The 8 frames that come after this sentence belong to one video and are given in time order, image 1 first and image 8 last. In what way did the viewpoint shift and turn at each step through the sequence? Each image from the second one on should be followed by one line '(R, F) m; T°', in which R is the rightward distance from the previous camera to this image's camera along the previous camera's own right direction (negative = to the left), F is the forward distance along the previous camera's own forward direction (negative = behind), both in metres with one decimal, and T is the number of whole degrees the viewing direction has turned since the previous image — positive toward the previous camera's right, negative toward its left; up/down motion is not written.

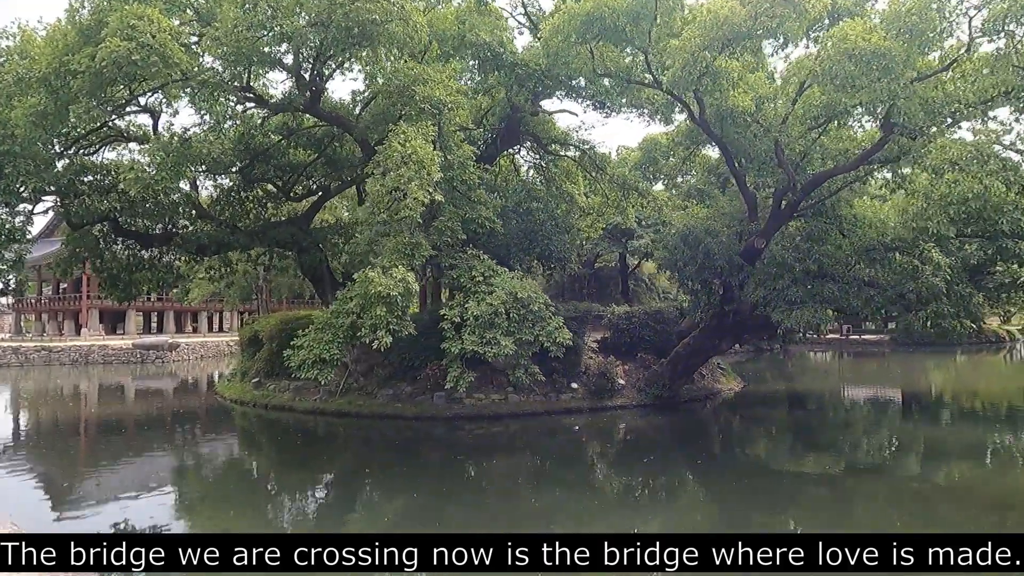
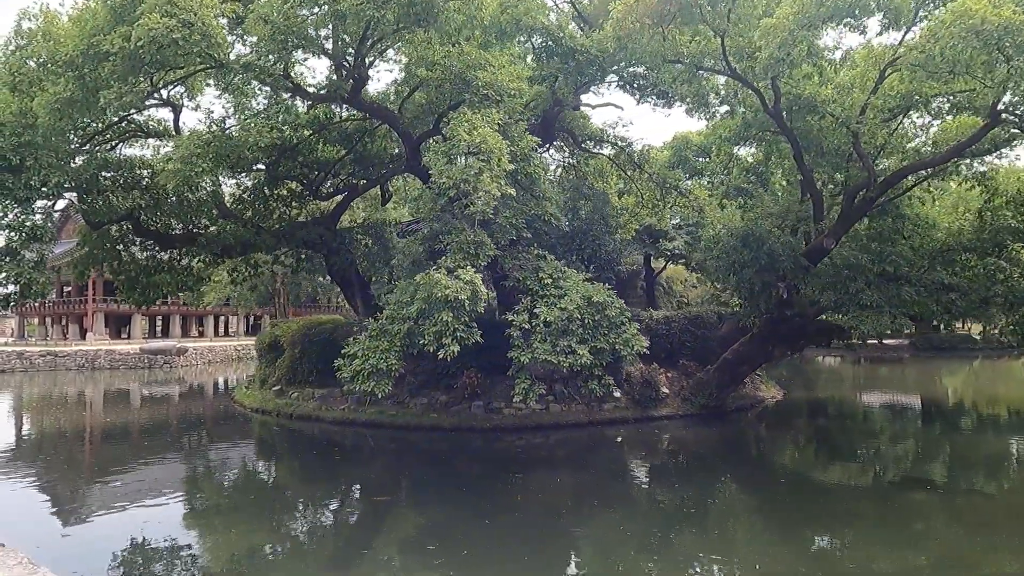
(-0.9, +0.8) m; 0°
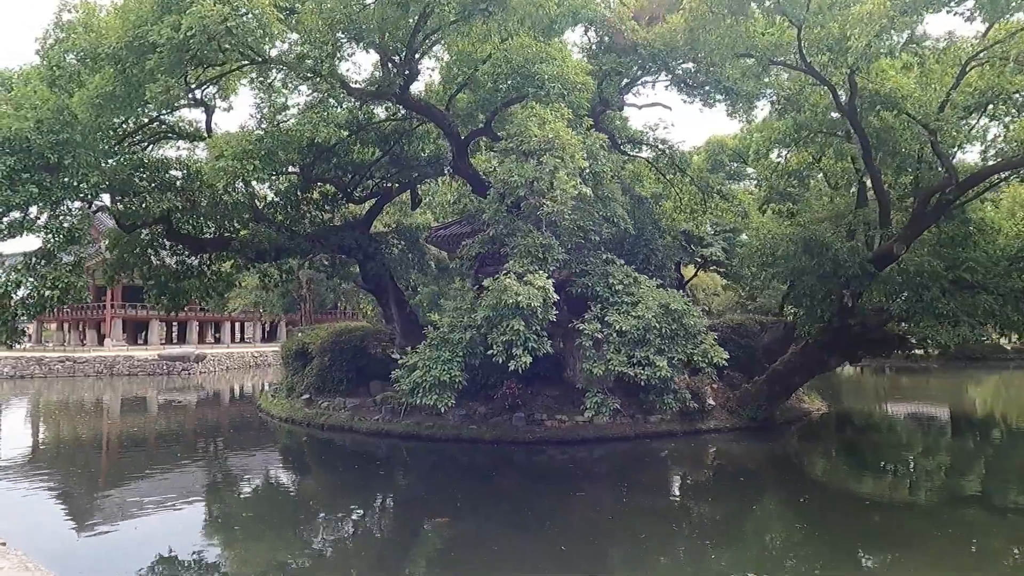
(-0.7, +0.5) m; -1°
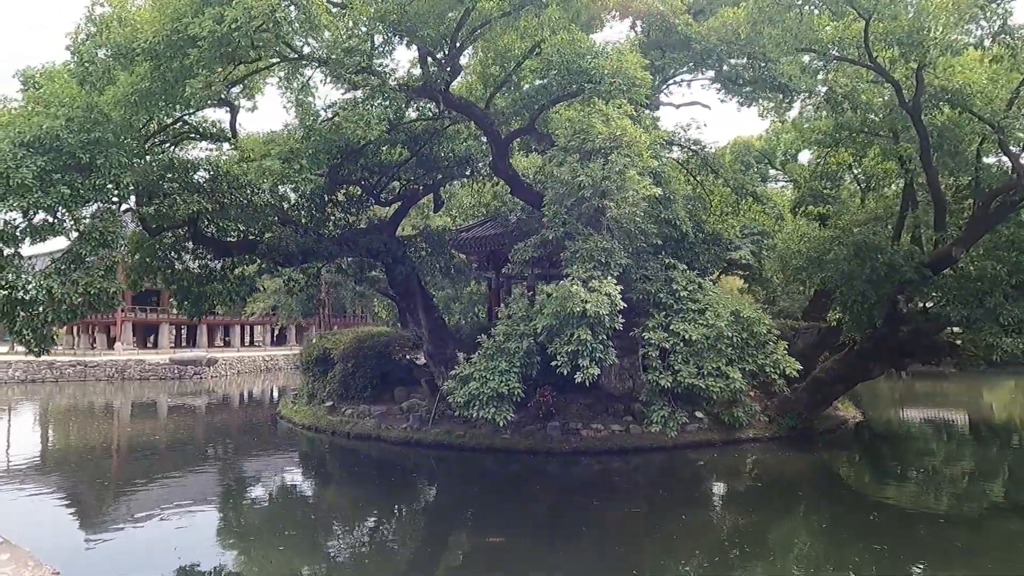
(-0.6, +0.4) m; 0°
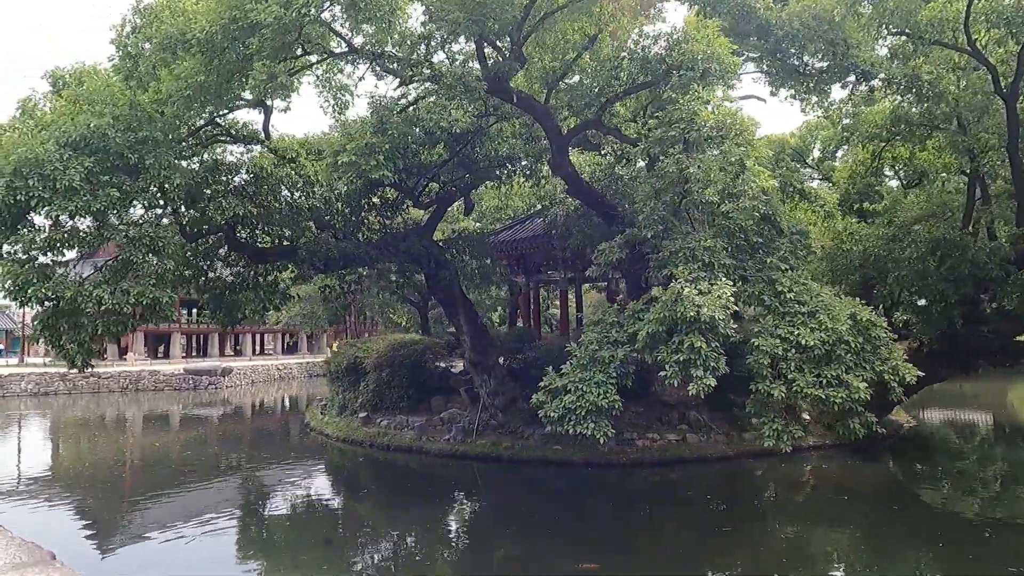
(-0.9, +0.6) m; 0°
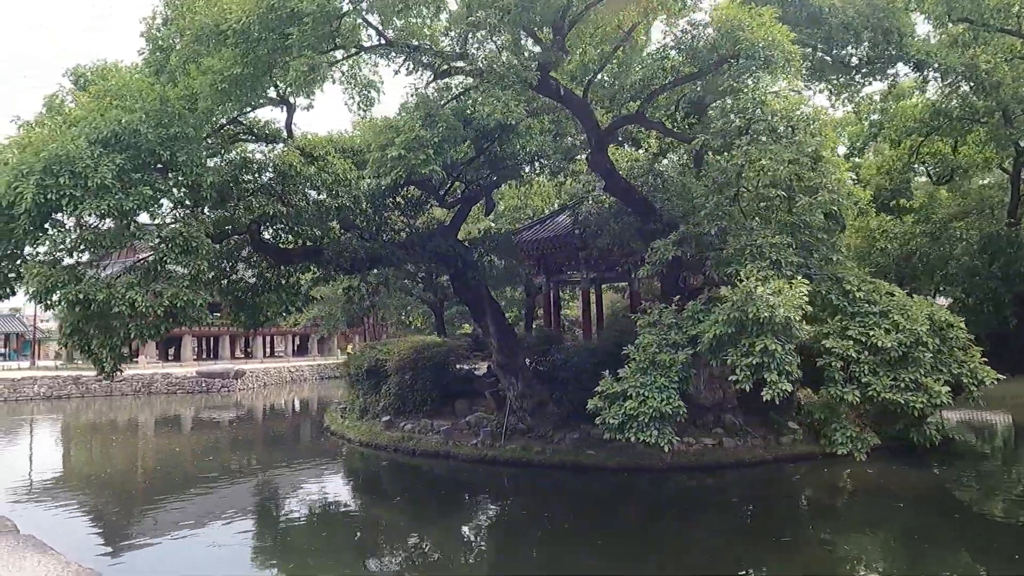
(-0.5, +0.3) m; 0°
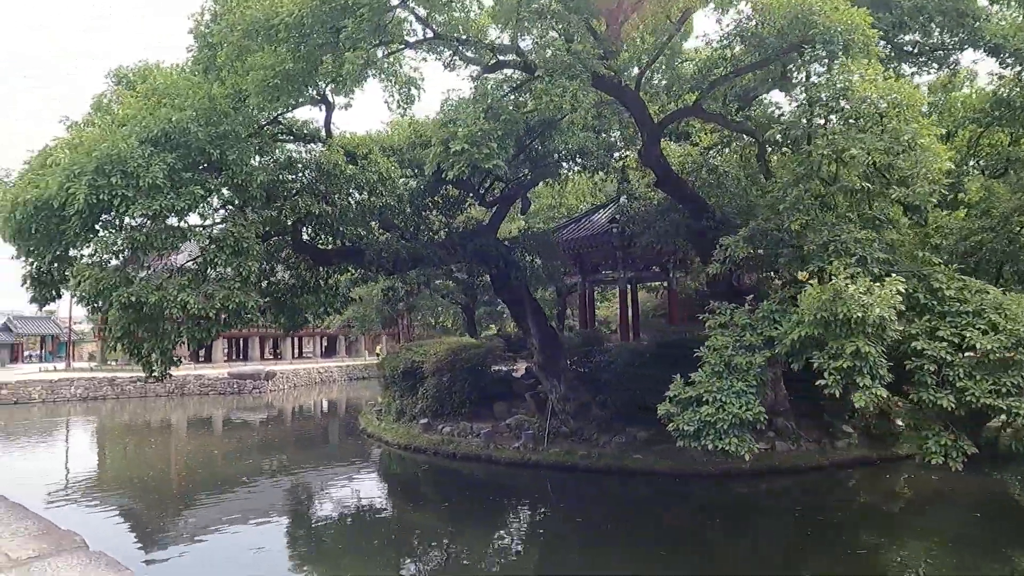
(-0.4, +0.3) m; -2°
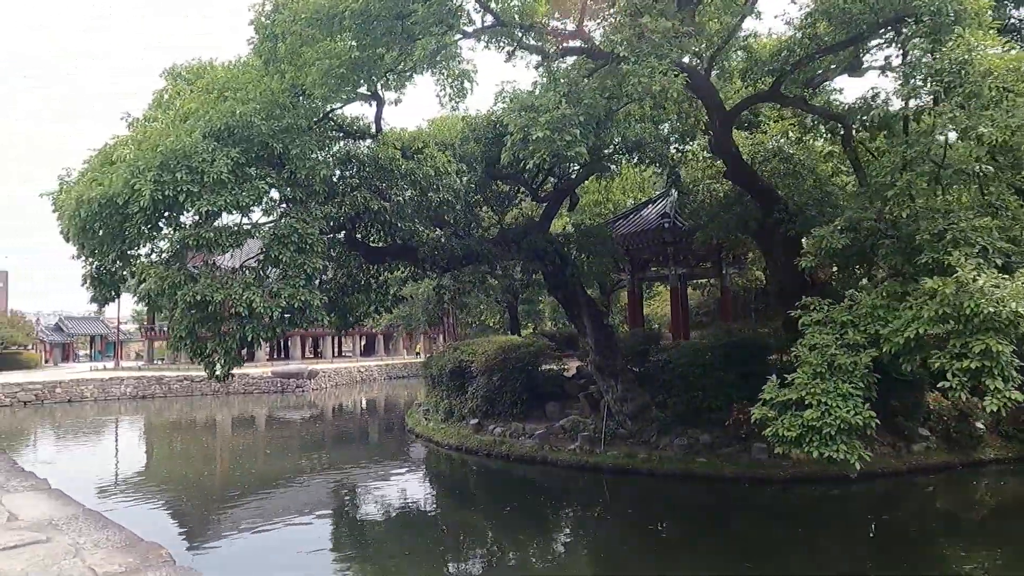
(-0.4, +0.3) m; -3°
